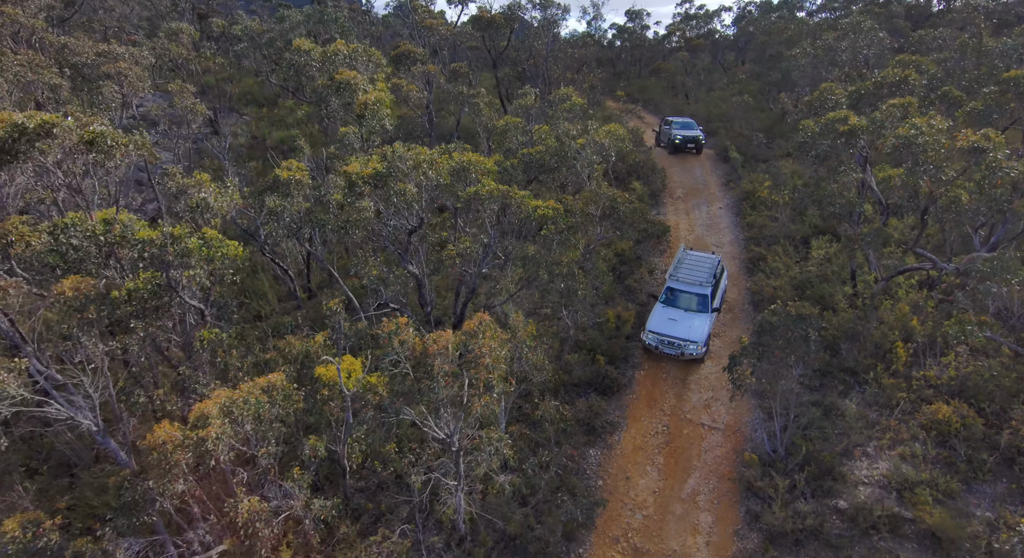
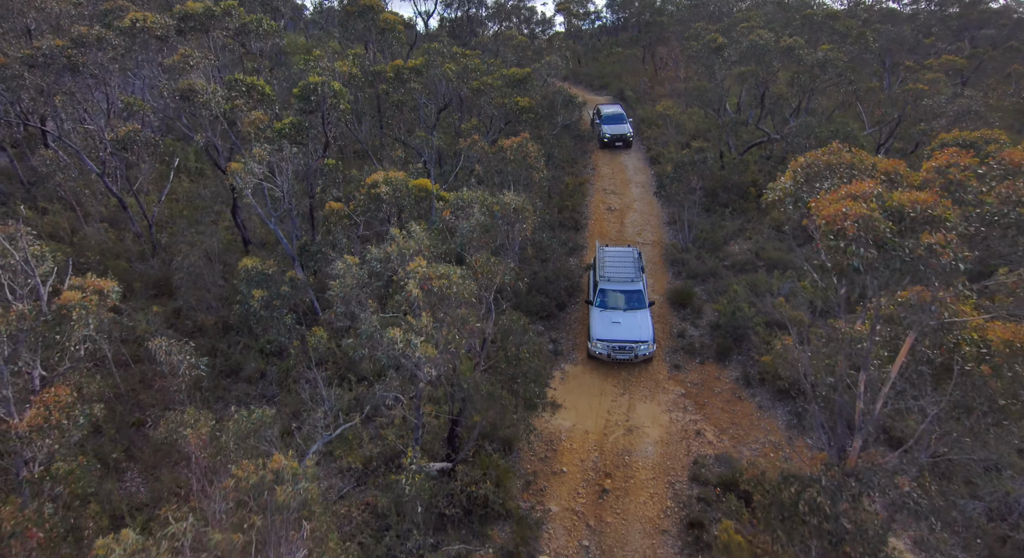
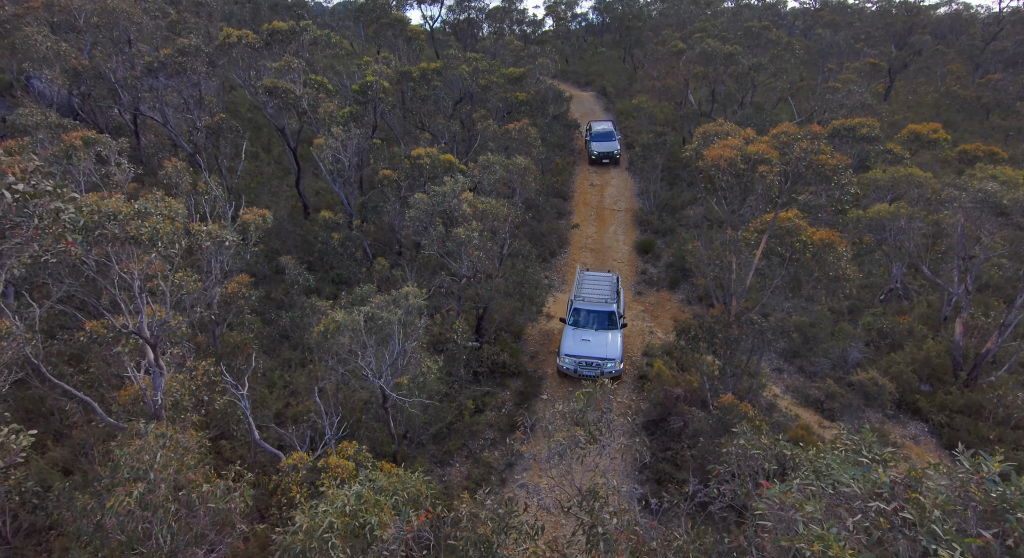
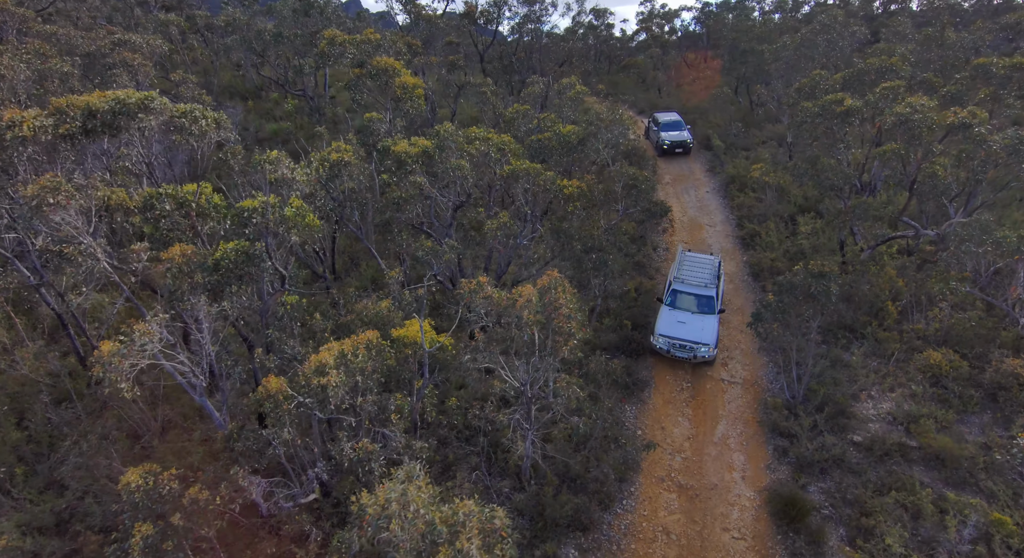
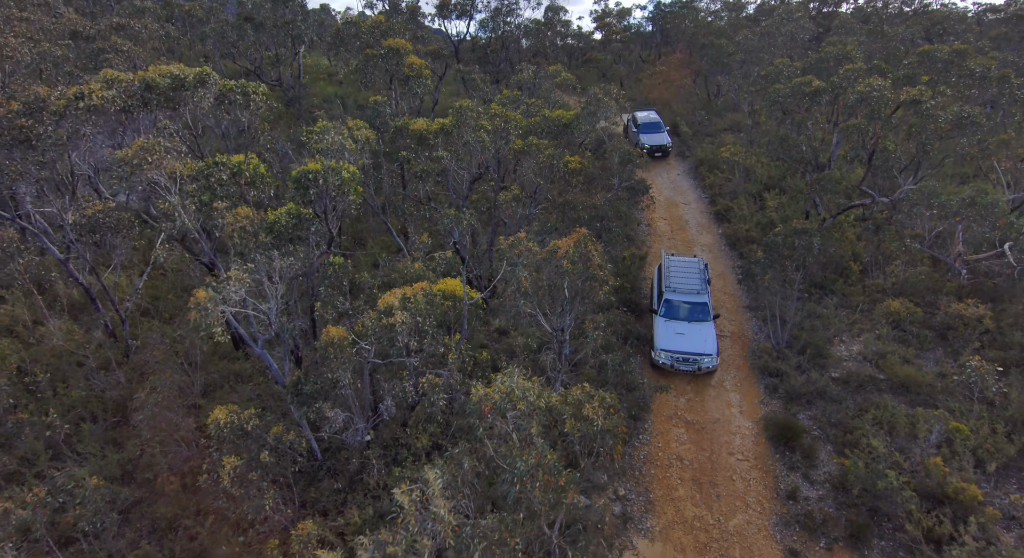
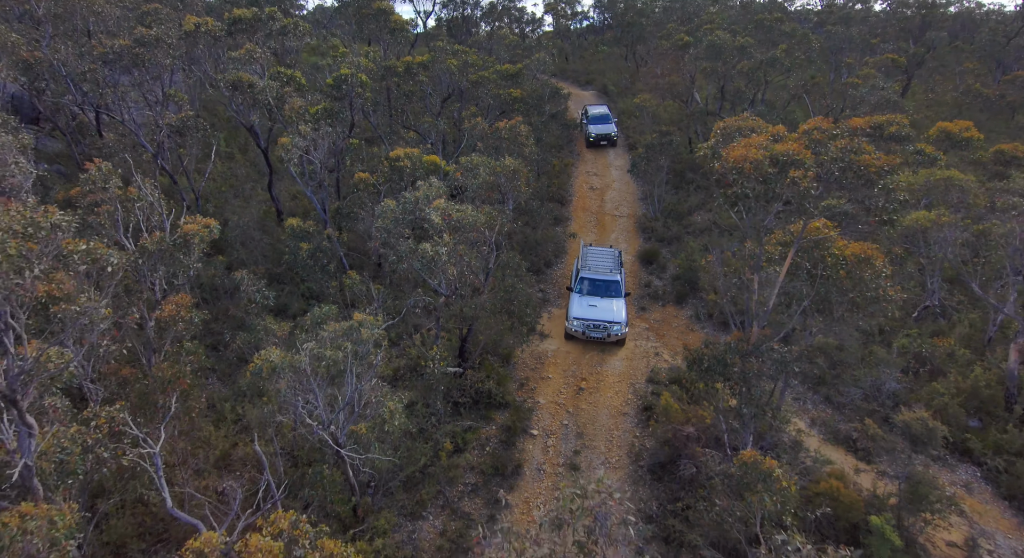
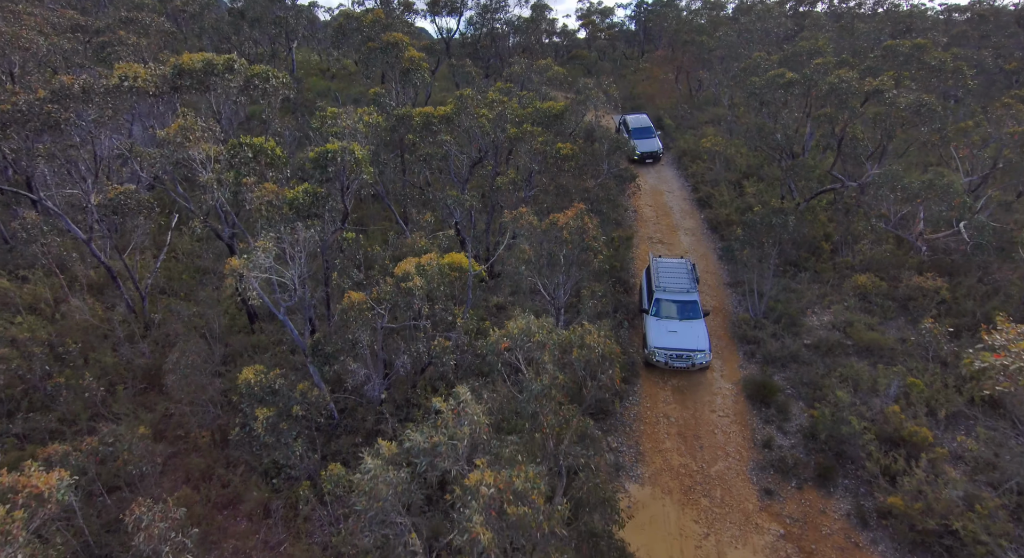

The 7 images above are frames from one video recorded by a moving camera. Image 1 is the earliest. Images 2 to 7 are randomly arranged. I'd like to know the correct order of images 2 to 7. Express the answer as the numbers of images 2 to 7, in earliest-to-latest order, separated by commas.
4, 5, 7, 2, 6, 3
